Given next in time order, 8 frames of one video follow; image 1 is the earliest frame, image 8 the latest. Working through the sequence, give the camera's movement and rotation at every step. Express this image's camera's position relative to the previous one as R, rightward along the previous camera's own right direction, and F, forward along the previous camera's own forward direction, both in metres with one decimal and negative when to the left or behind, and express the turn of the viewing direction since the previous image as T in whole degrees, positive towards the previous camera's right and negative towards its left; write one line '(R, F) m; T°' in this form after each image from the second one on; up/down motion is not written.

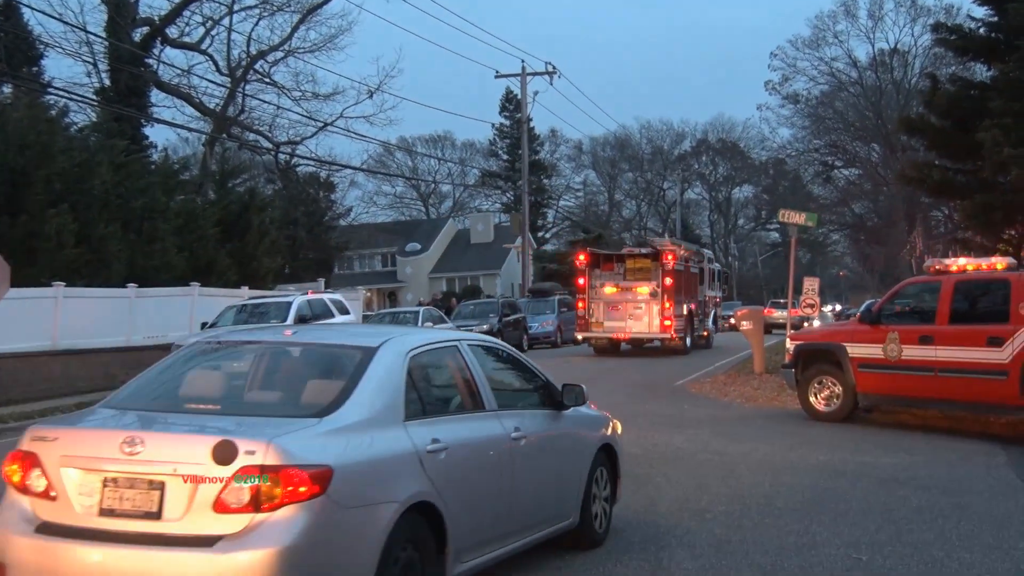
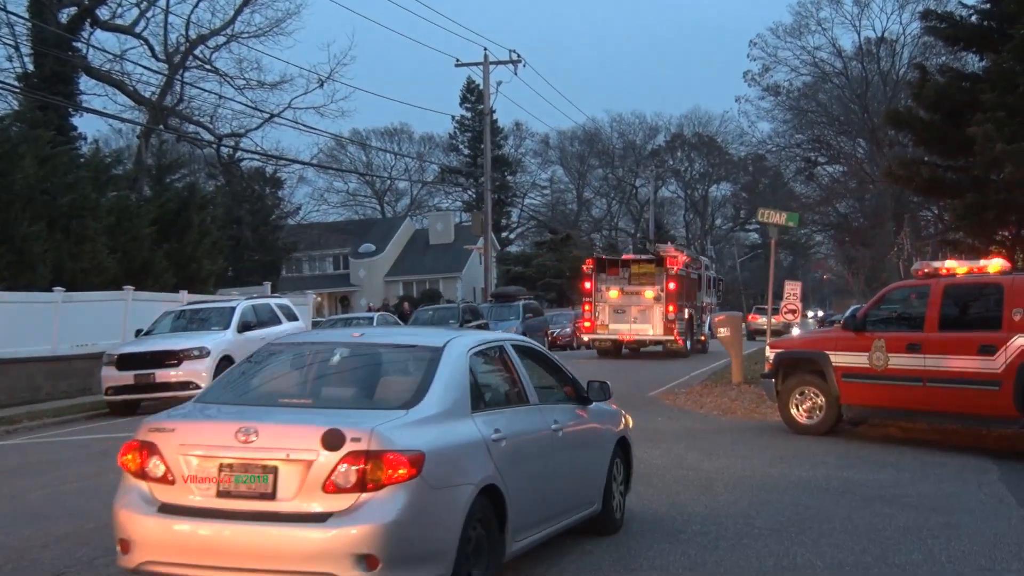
(+0.1, +1.3) m; +2°
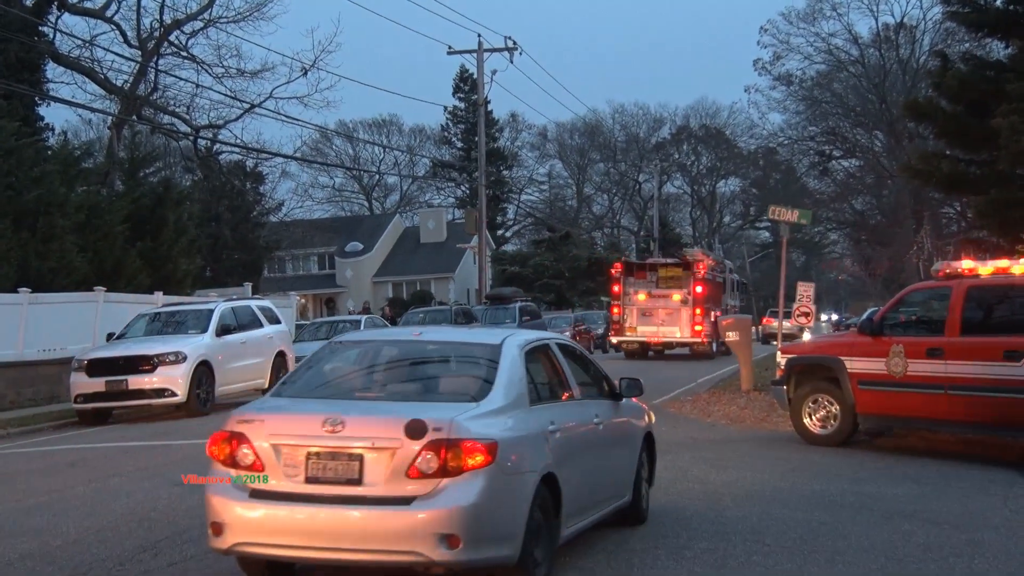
(0.0, +1.0) m; 0°
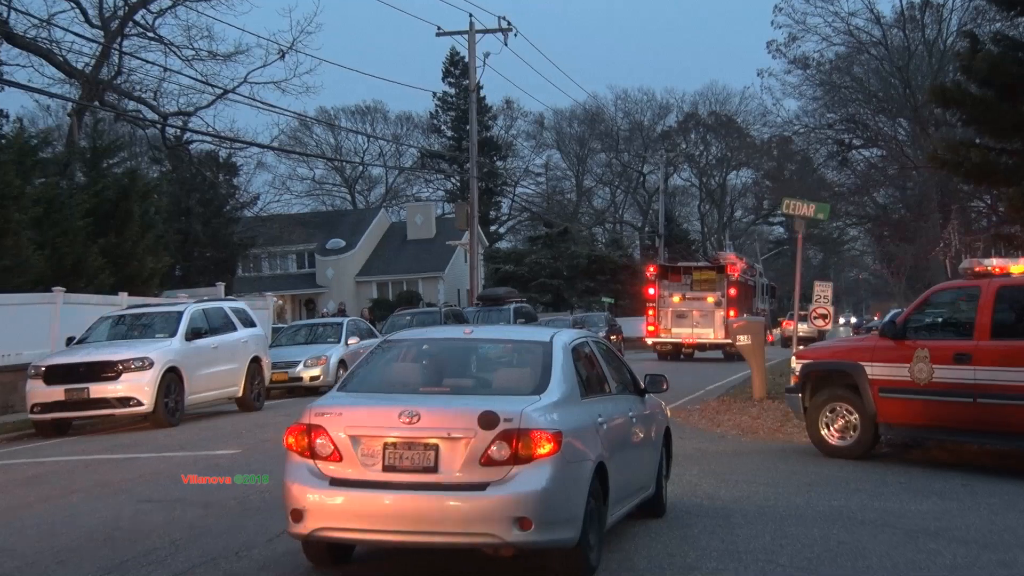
(0.0, +1.2) m; 0°
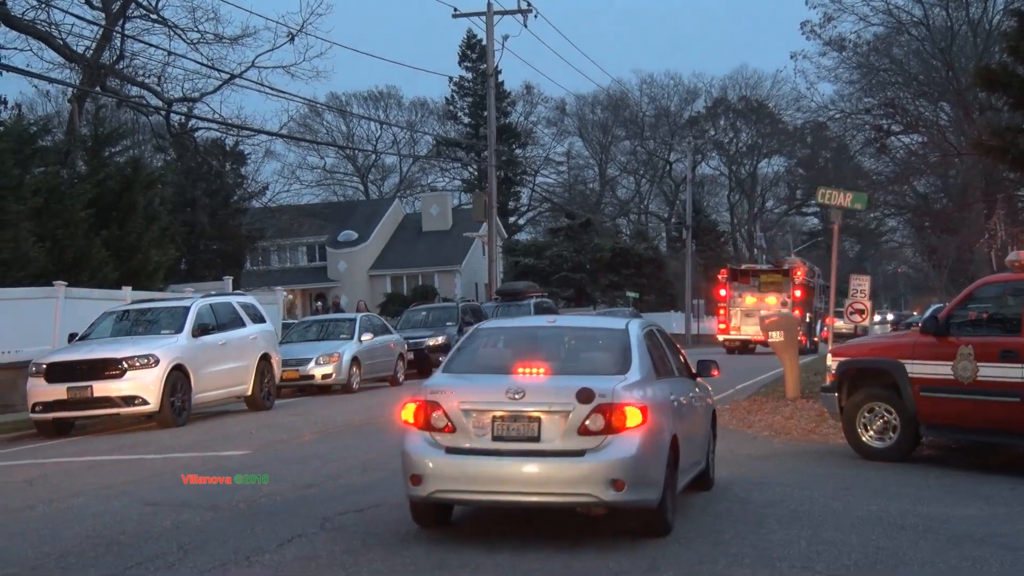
(0.0, +0.7) m; -1°
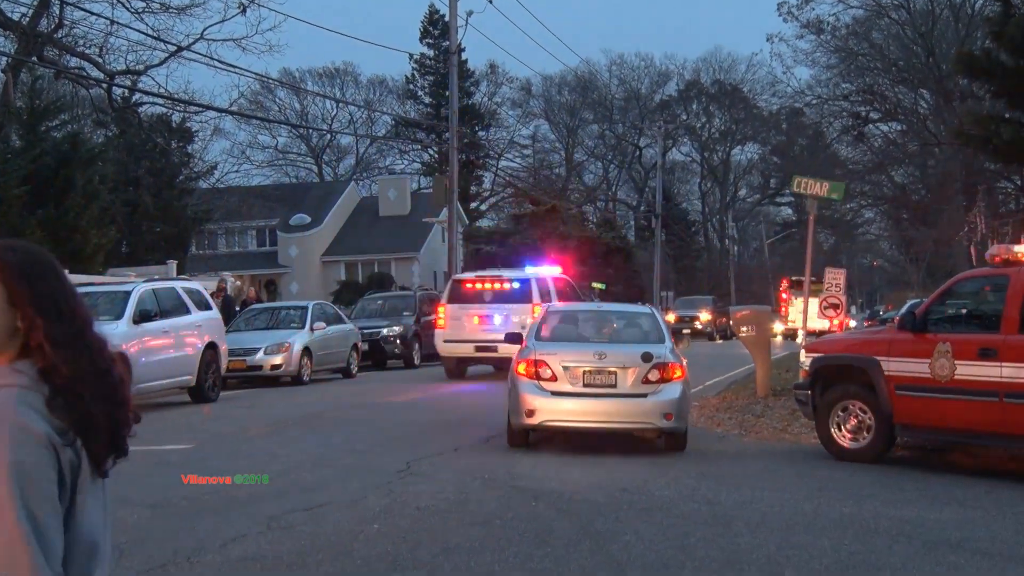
(+0.1, +0.7) m; +2°
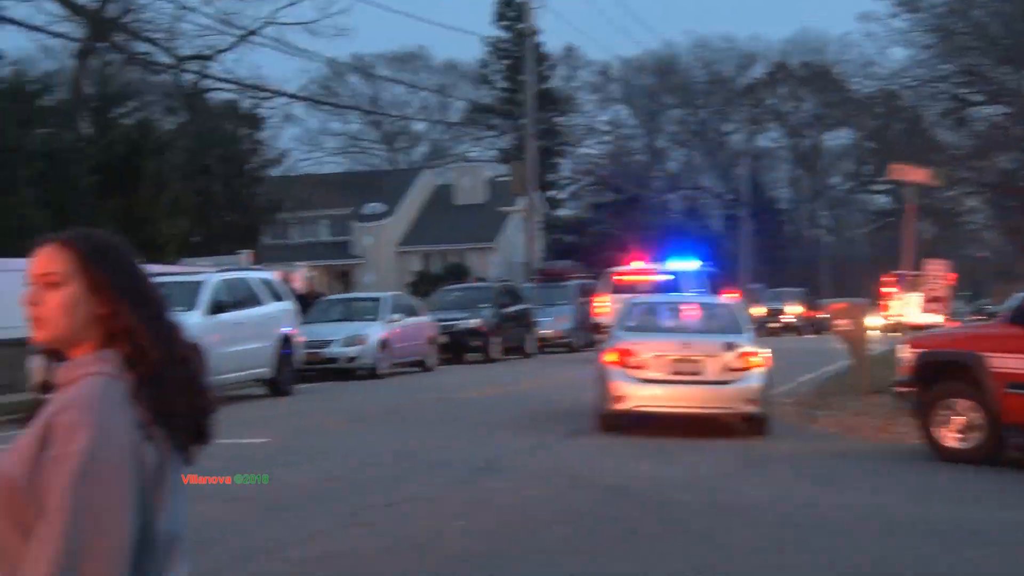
(-0.4, +0.5) m; -2°
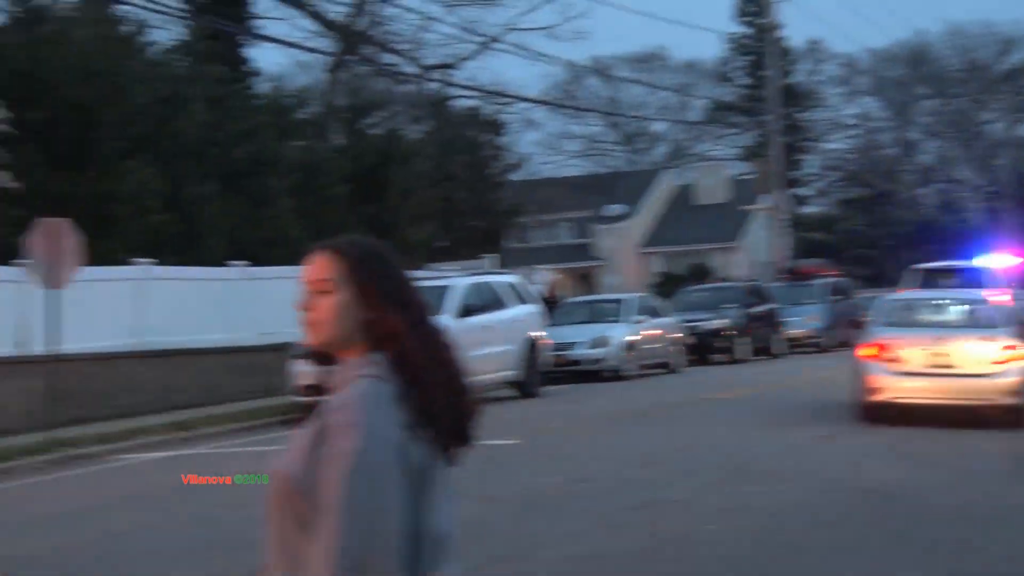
(-1.0, 0.0) m; -8°
